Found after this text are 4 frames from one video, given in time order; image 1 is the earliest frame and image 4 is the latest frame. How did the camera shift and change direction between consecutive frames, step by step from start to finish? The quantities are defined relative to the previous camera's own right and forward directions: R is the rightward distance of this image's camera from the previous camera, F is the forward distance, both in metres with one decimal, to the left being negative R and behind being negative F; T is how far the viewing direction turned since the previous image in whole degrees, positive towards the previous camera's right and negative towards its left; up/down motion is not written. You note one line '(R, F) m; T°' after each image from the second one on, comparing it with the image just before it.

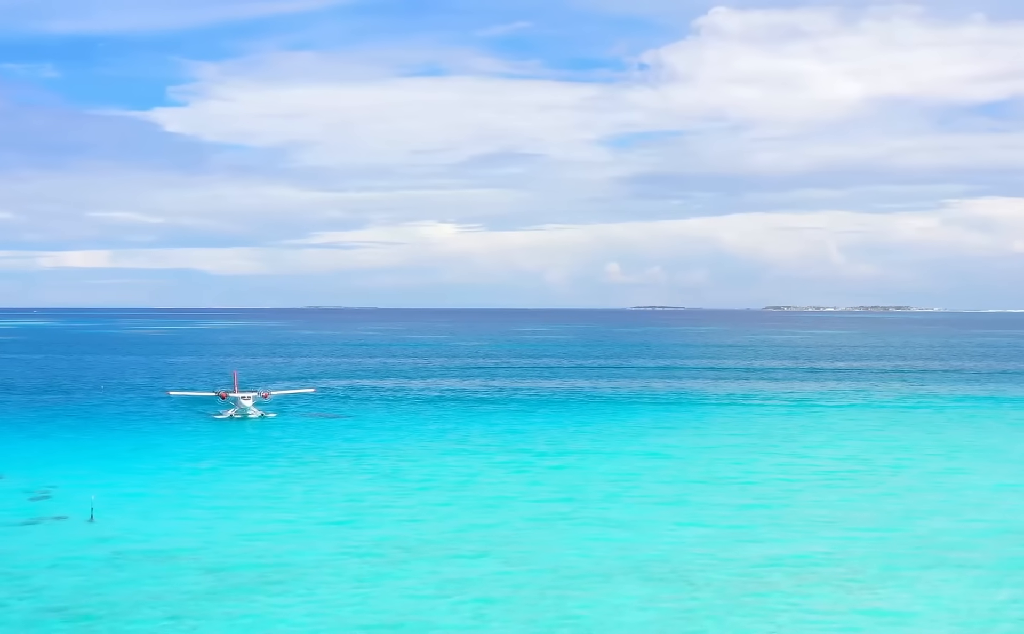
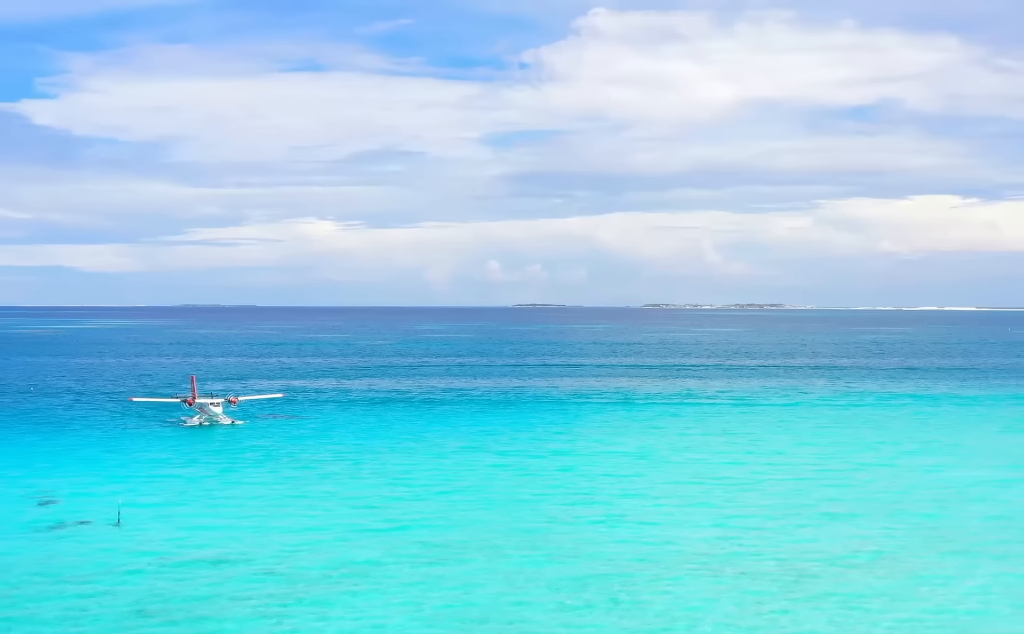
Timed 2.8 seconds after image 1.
(-2.0, -0.3) m; +6°
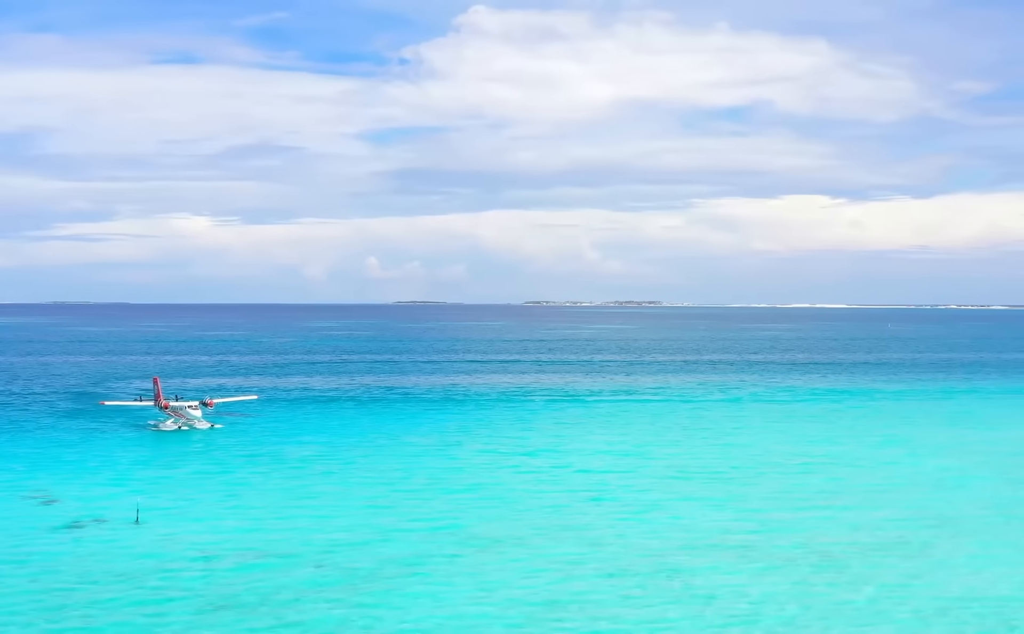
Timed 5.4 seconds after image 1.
(-1.8, -0.4) m; +6°
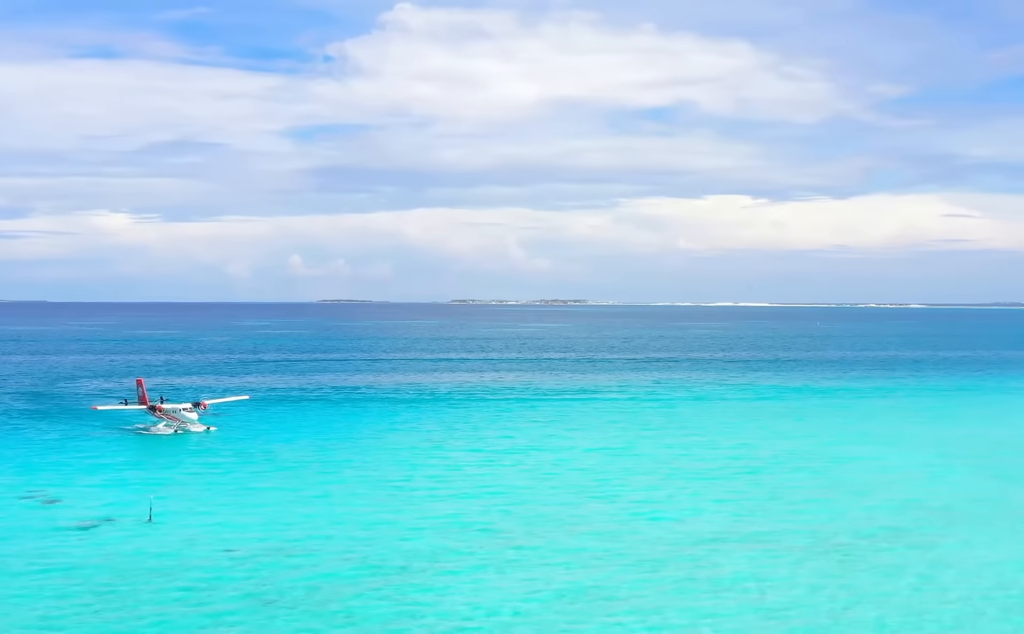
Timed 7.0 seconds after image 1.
(+2.1, +0.8) m; -9°
